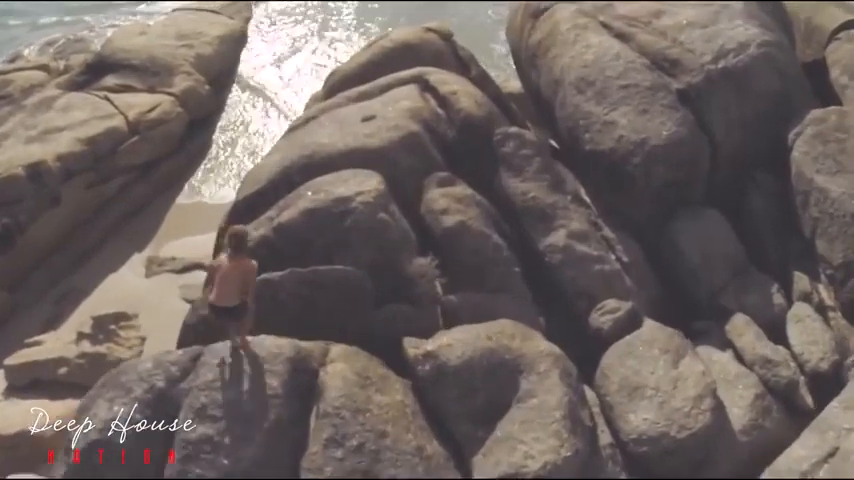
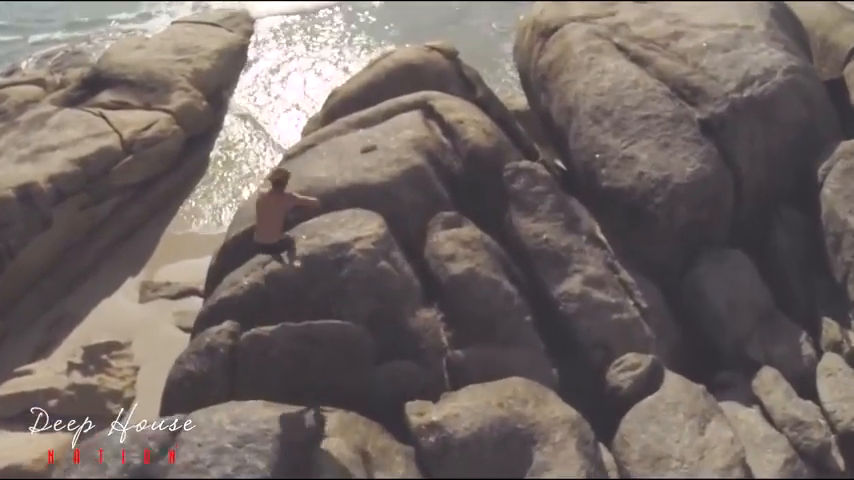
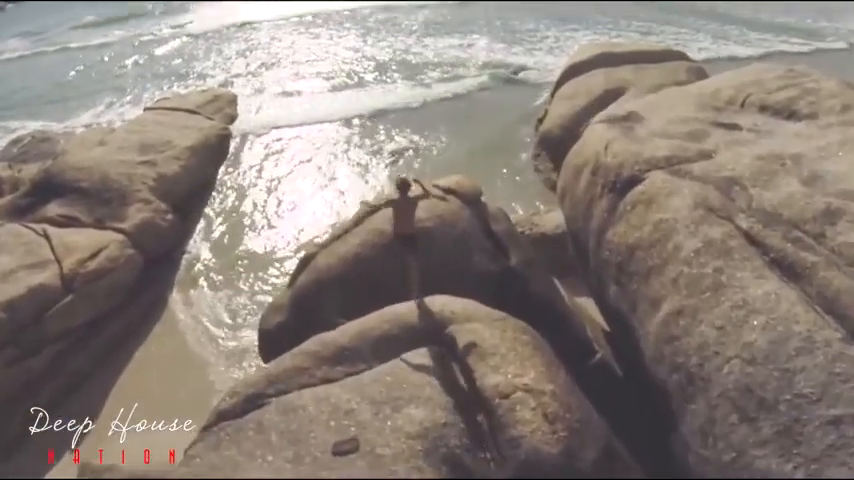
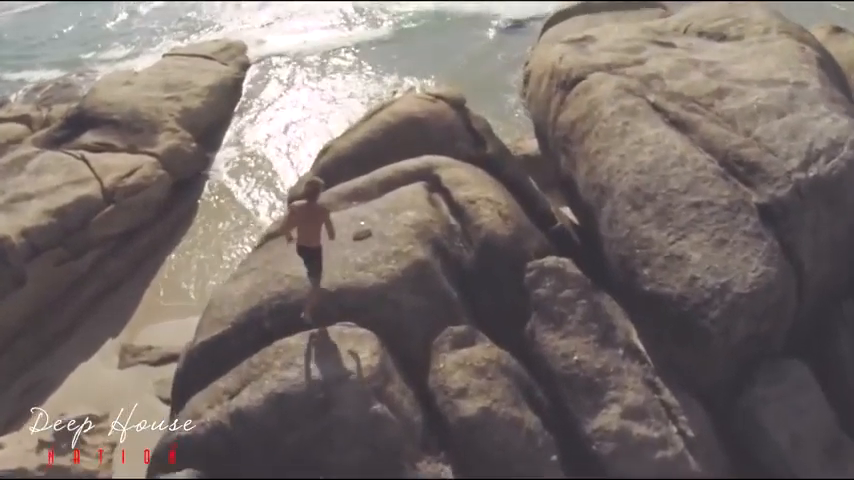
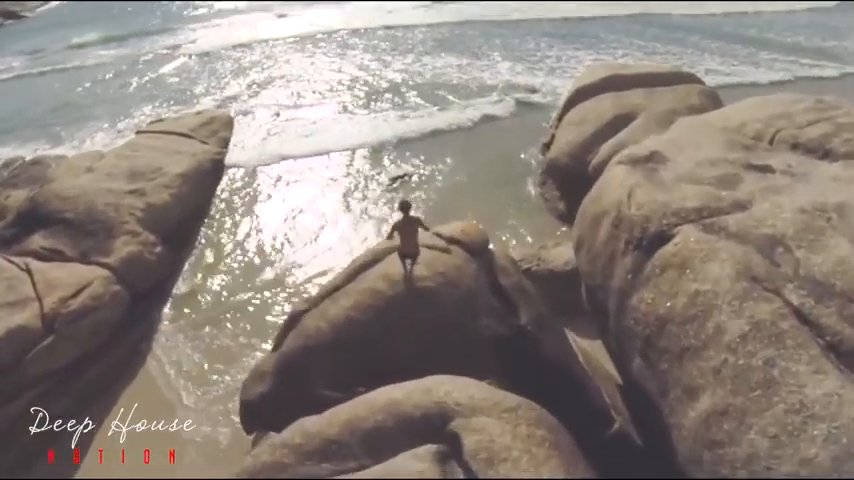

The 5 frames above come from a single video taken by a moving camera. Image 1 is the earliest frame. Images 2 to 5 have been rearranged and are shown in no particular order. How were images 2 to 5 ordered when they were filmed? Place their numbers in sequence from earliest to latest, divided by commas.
2, 4, 3, 5
